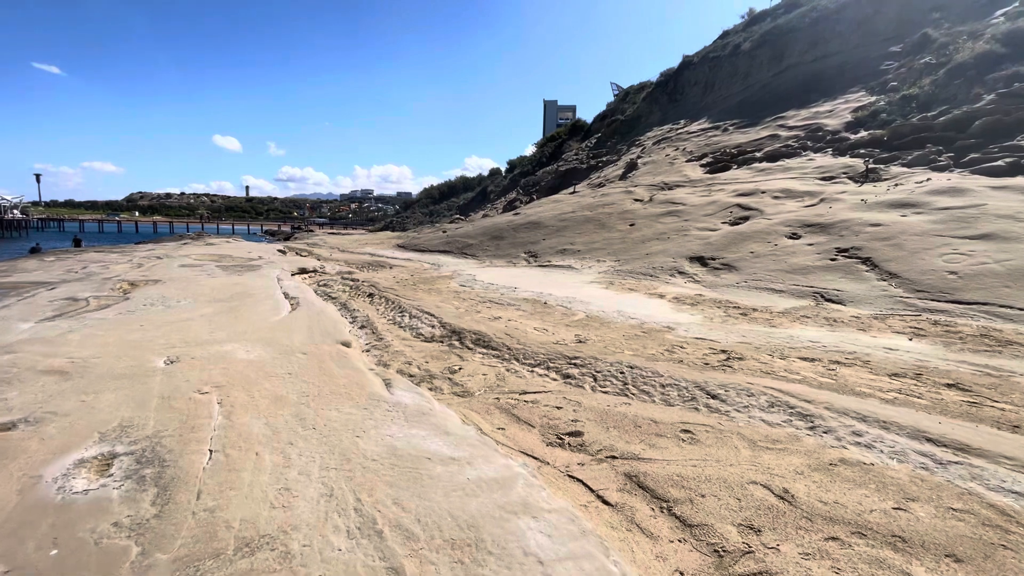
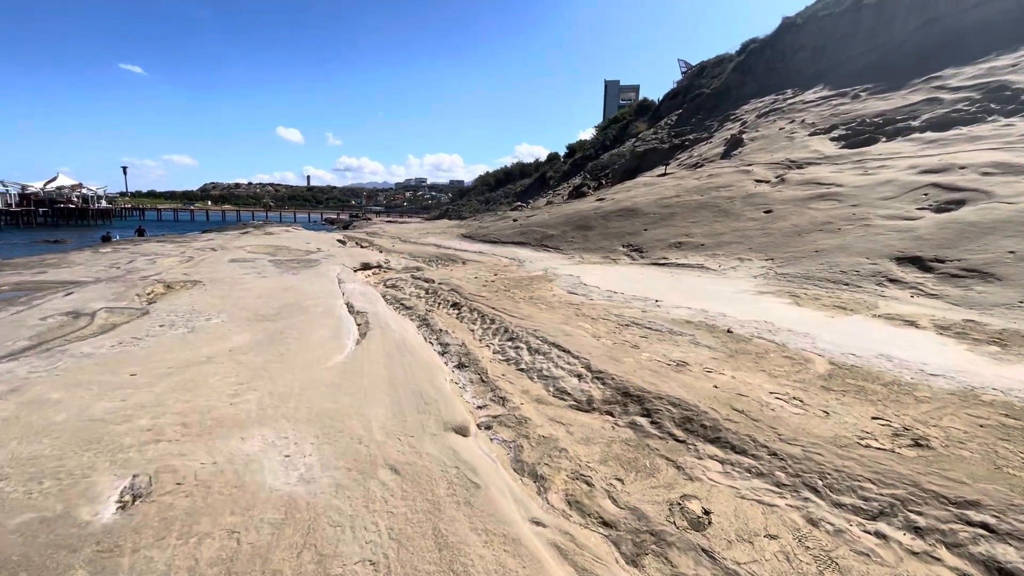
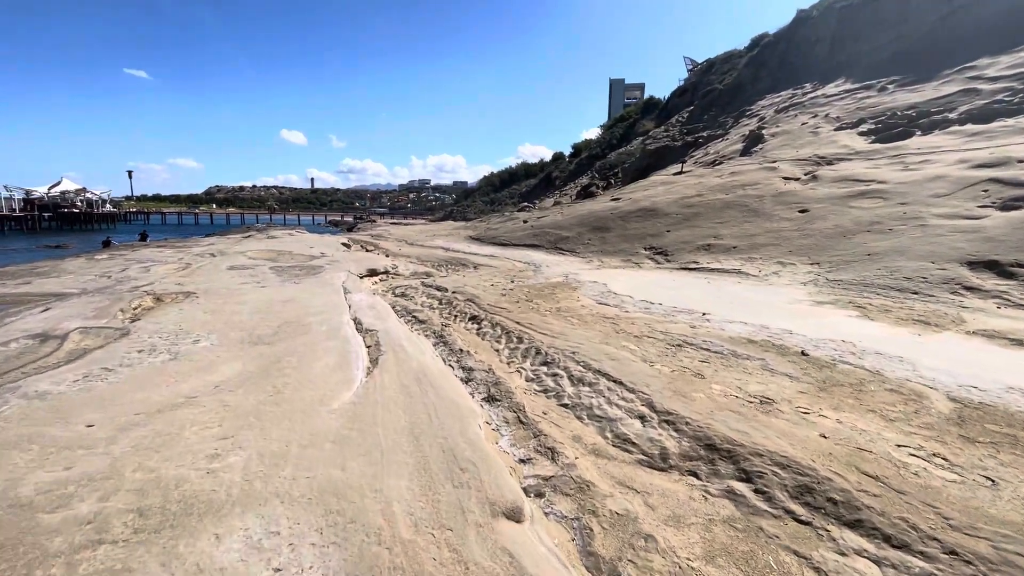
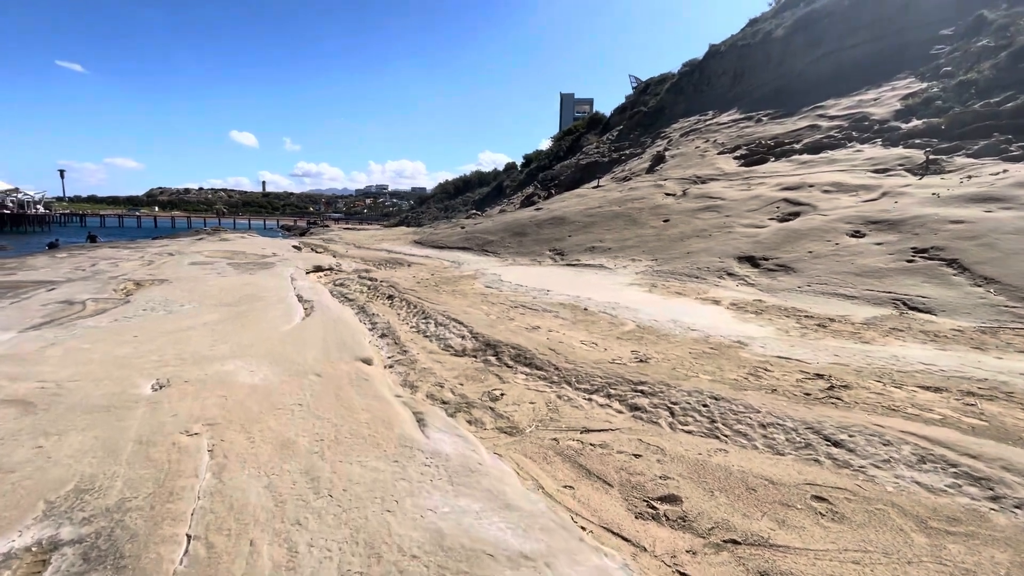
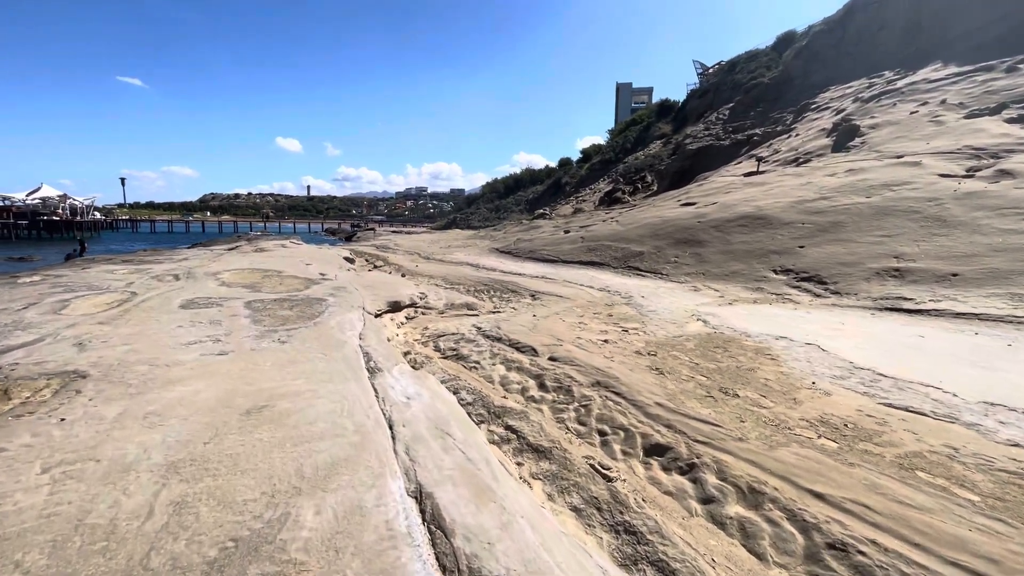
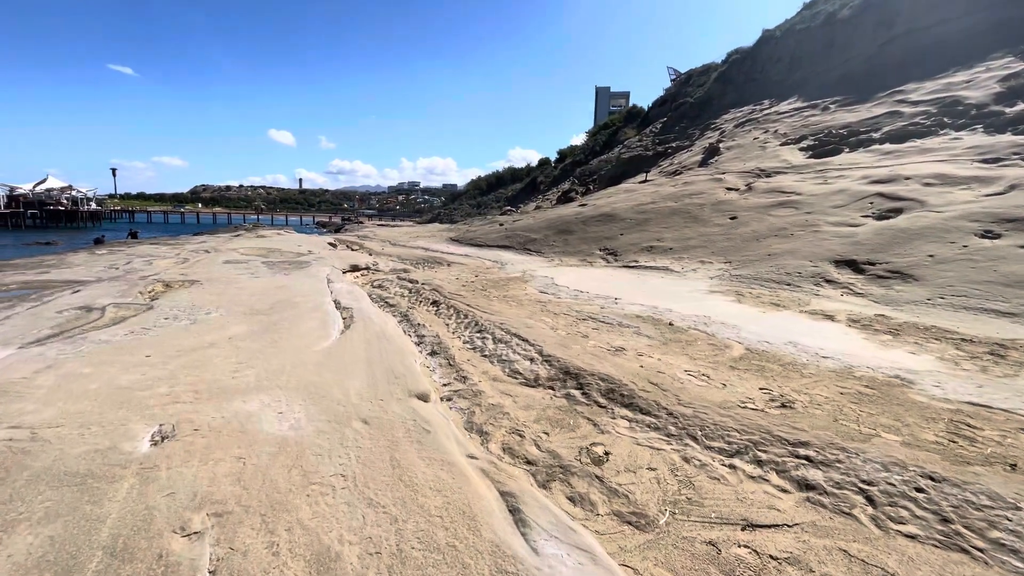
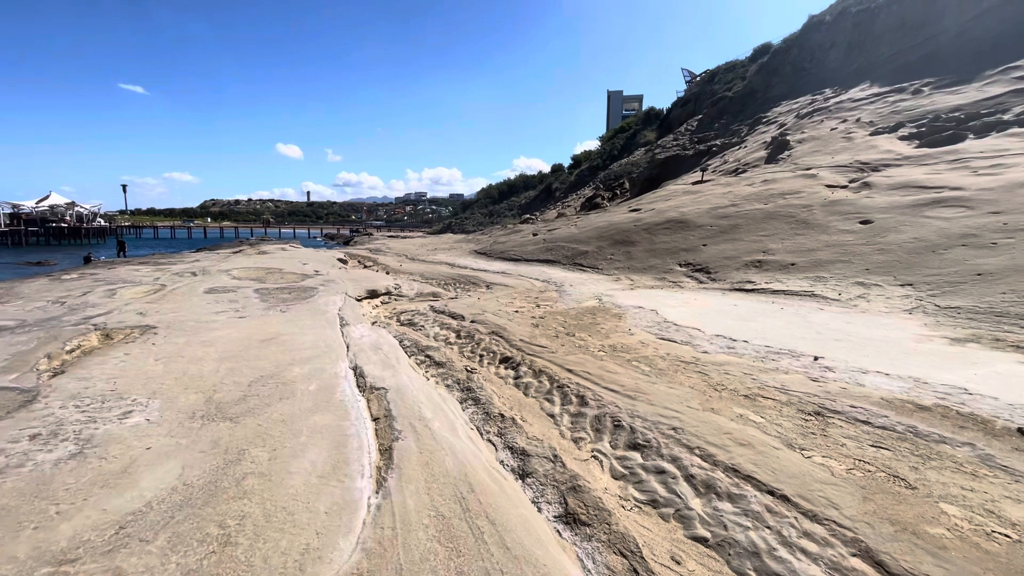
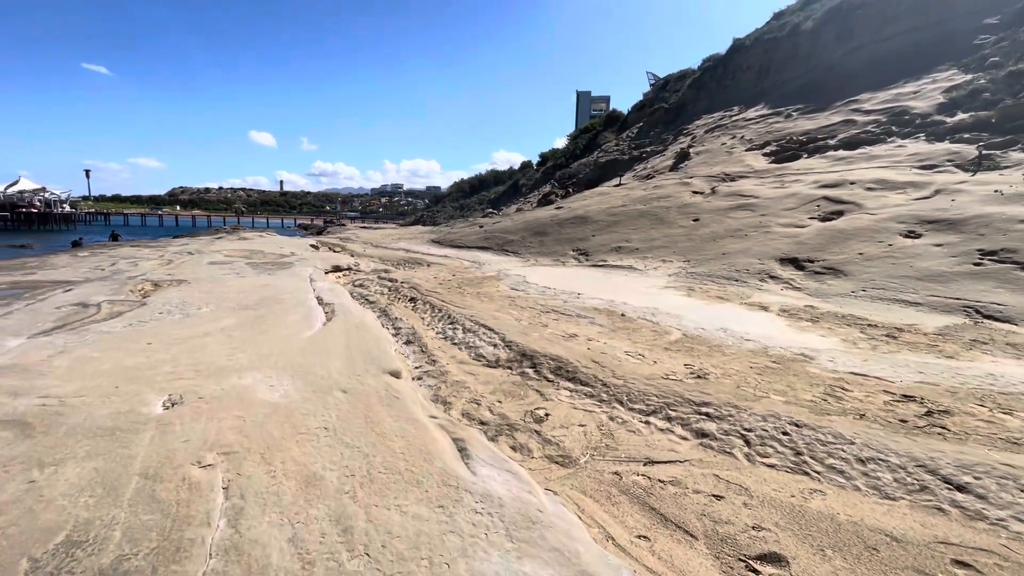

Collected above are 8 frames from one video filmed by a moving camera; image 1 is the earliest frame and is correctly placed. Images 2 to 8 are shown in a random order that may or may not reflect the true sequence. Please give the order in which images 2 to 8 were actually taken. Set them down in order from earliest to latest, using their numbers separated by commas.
4, 8, 6, 2, 3, 7, 5
